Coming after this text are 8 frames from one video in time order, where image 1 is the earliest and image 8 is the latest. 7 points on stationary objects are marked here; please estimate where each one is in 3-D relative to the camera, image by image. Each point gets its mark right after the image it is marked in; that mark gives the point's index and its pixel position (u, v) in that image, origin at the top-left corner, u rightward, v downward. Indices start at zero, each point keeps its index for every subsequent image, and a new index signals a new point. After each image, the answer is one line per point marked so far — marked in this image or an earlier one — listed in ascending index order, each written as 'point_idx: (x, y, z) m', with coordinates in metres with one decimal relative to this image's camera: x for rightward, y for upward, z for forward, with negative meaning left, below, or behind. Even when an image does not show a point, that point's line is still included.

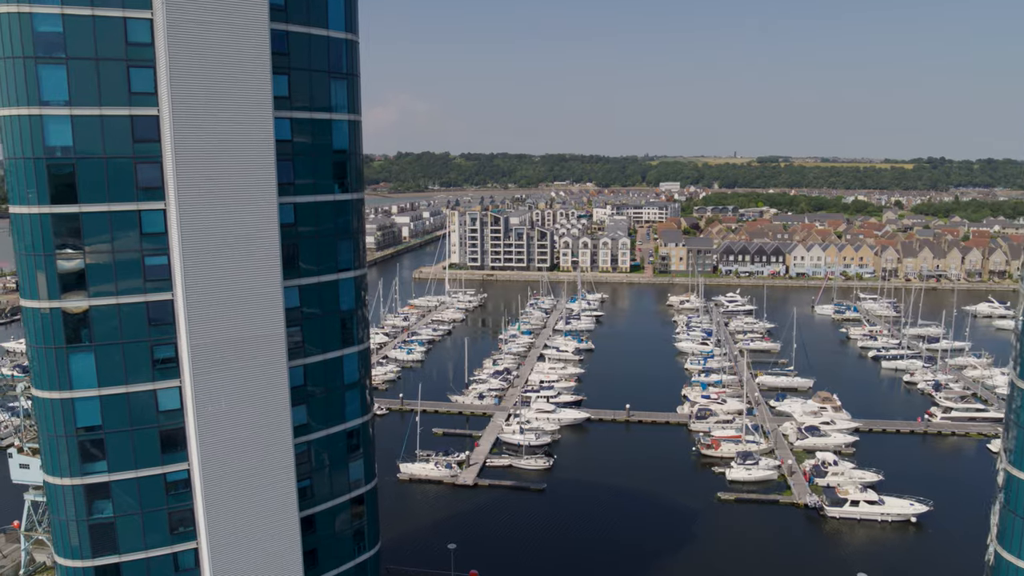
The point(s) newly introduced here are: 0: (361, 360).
0: (-2.9, -1.4, +13.6) m
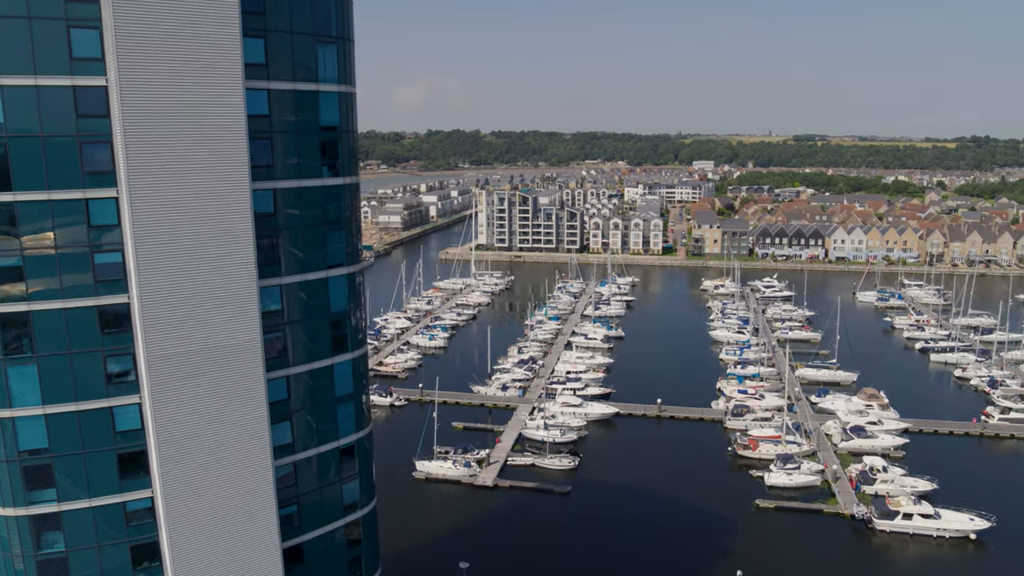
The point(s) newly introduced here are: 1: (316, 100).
0: (-2.6, -1.3, +11.9) m
1: (-2.9, +2.8, +10.6) m
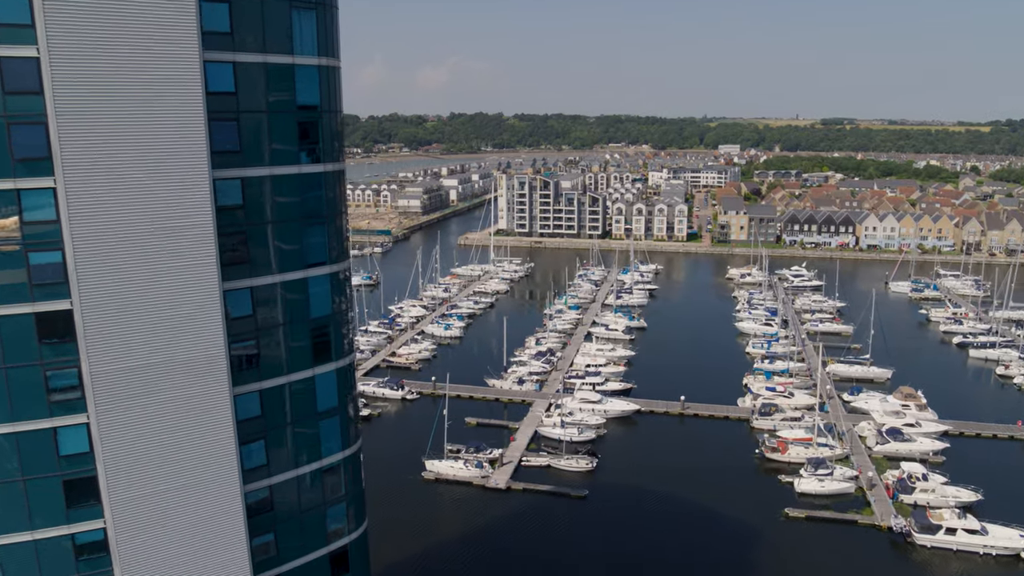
0: (-2.5, -1.3, +10.6) m
1: (-2.8, +2.7, +9.2) m
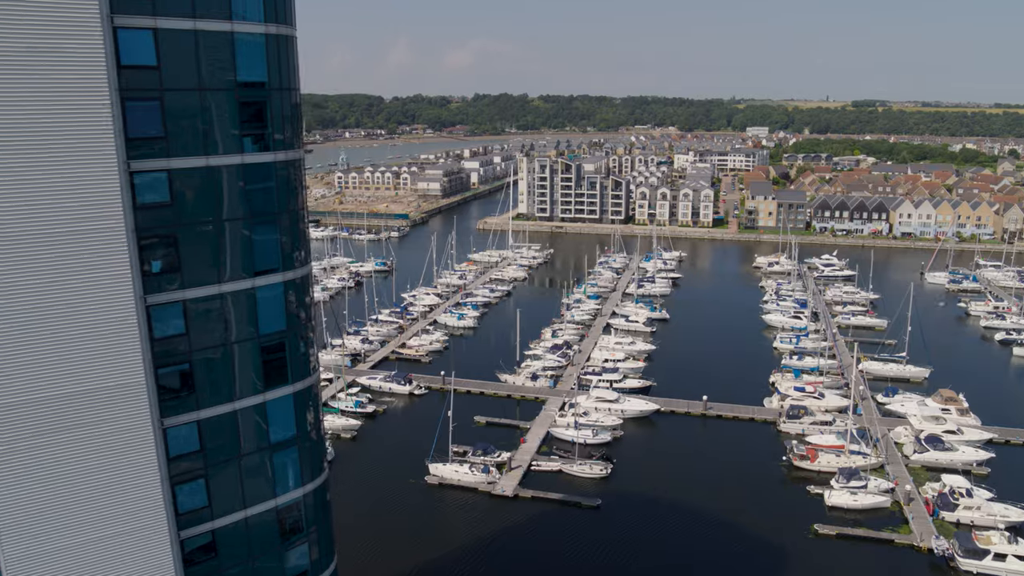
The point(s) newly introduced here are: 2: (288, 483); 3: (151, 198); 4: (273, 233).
0: (-2.6, -1.5, +9.1) m
1: (-3.0, +2.6, +7.6) m
2: (-2.8, -2.5, +9.1) m
3: (-3.7, +0.9, +7.4) m
4: (-2.8, +0.6, +8.4) m
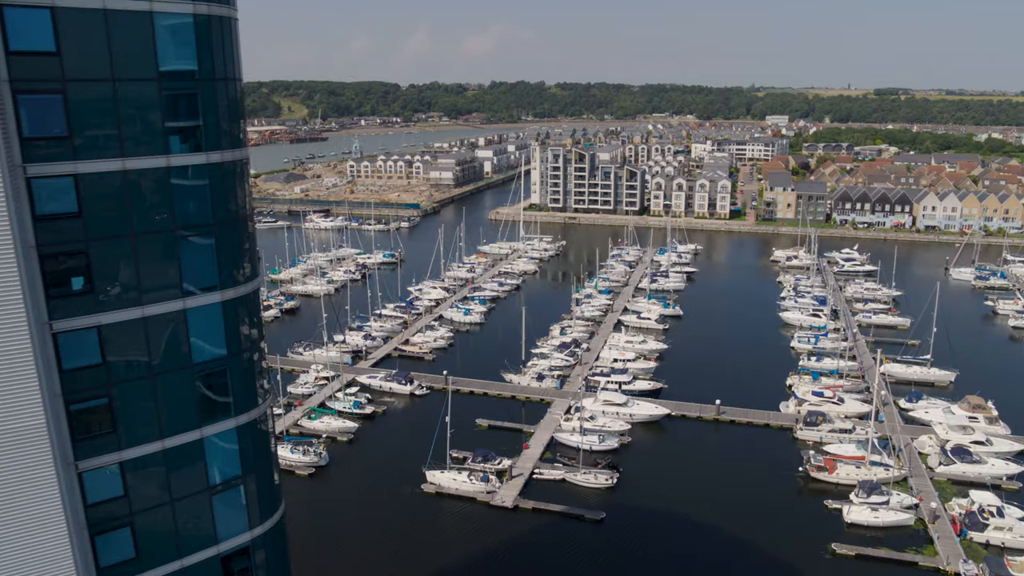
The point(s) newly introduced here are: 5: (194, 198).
0: (-2.9, -1.7, +8.0) m
1: (-3.2, +2.3, +6.5) m
2: (-3.0, -2.7, +8.0) m
3: (-4.0, +0.7, +6.3) m
4: (-3.0, +0.4, +7.3) m
5: (-3.1, +0.8, +7.1) m
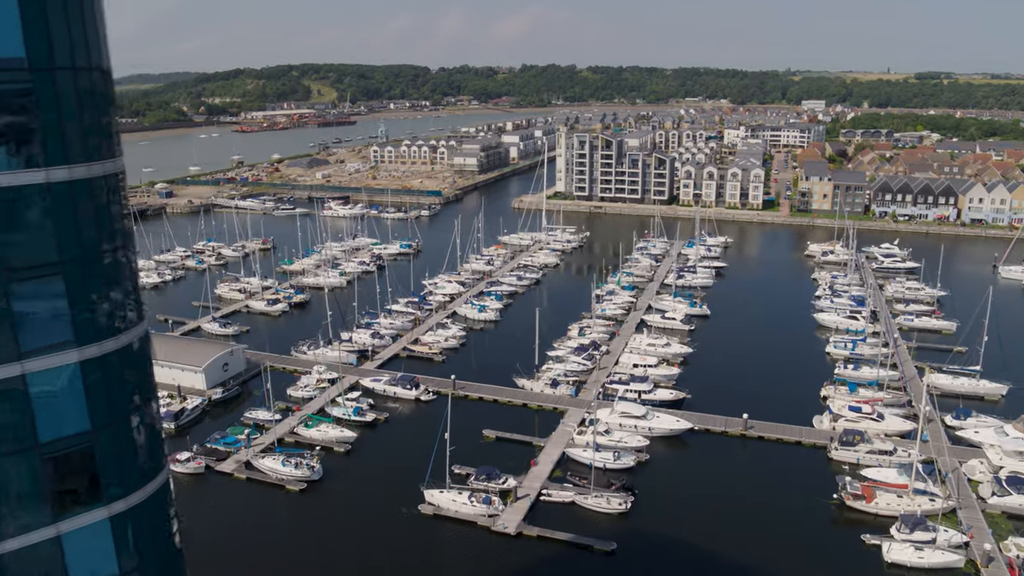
0: (-3.3, -2.1, +6.2) m
1: (-3.6, +1.9, +4.6) m
2: (-3.4, -3.1, +6.3) m
3: (-4.4, +0.3, +4.5) m
4: (-3.4, 0.0, +5.5) m
5: (-3.5, +0.4, +5.3) m
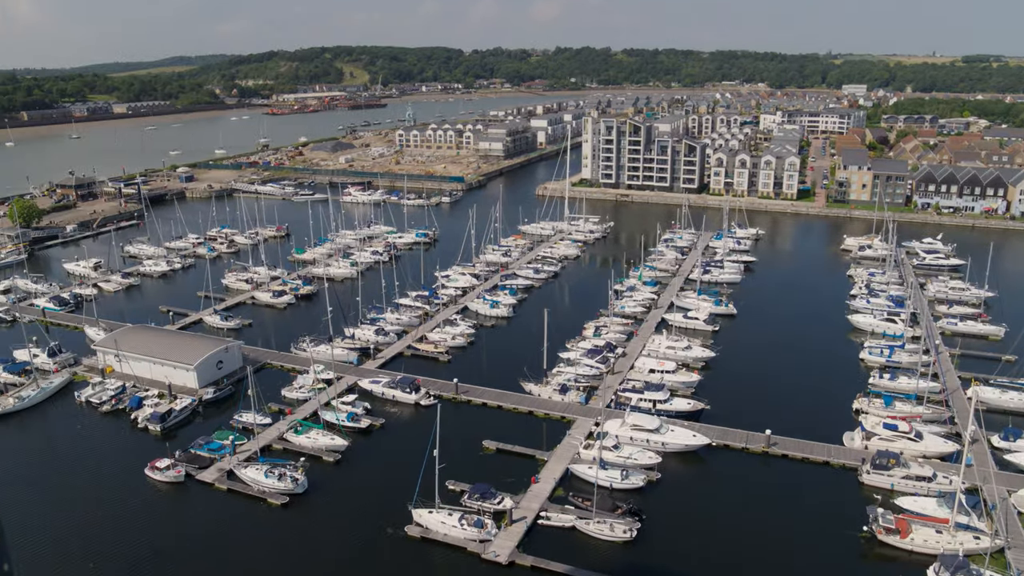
0: (-4.0, -2.5, +4.6) m
1: (-4.3, +1.4, +2.9) m
2: (-4.1, -3.5, +4.7) m
3: (-5.1, -0.2, +2.9) m
4: (-4.1, -0.4, +3.8) m
5: (-4.2, 0.0, +3.6) m
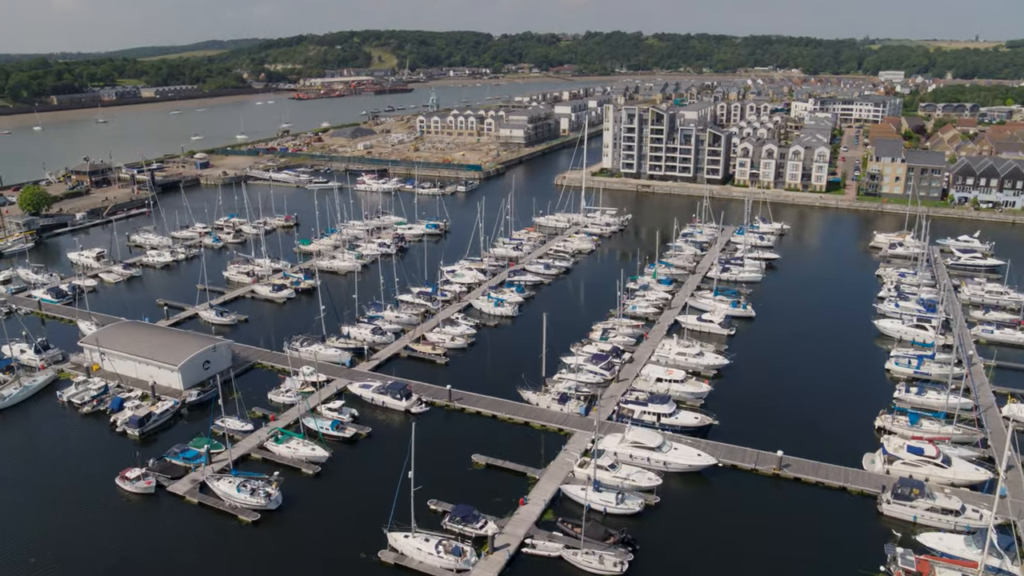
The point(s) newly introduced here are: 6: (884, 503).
0: (-4.9, -2.9, +3.2) m
1: (-5.3, +1.0, +1.5) m
2: (-5.1, -3.9, +3.3) m
3: (-6.1, -0.6, +1.6) m
4: (-5.0, -0.9, +2.4) m
5: (-5.1, -0.5, +2.2) m
6: (+10.3, -5.9, +19.9) m
